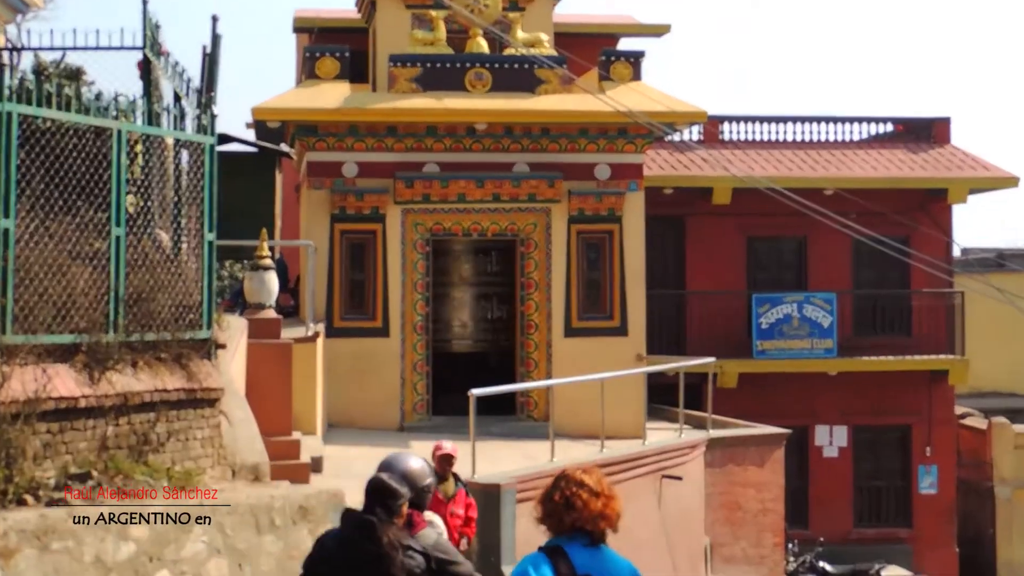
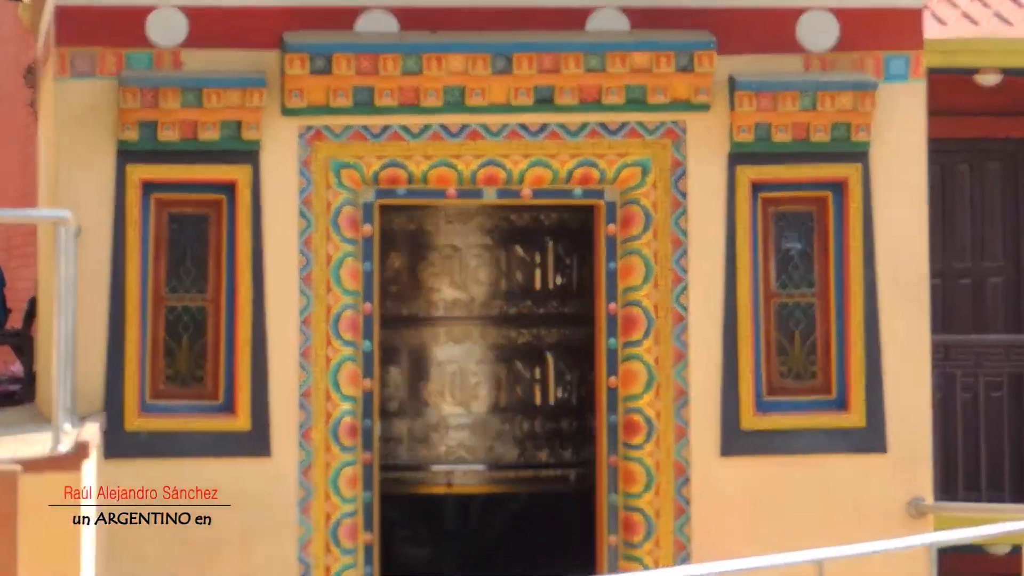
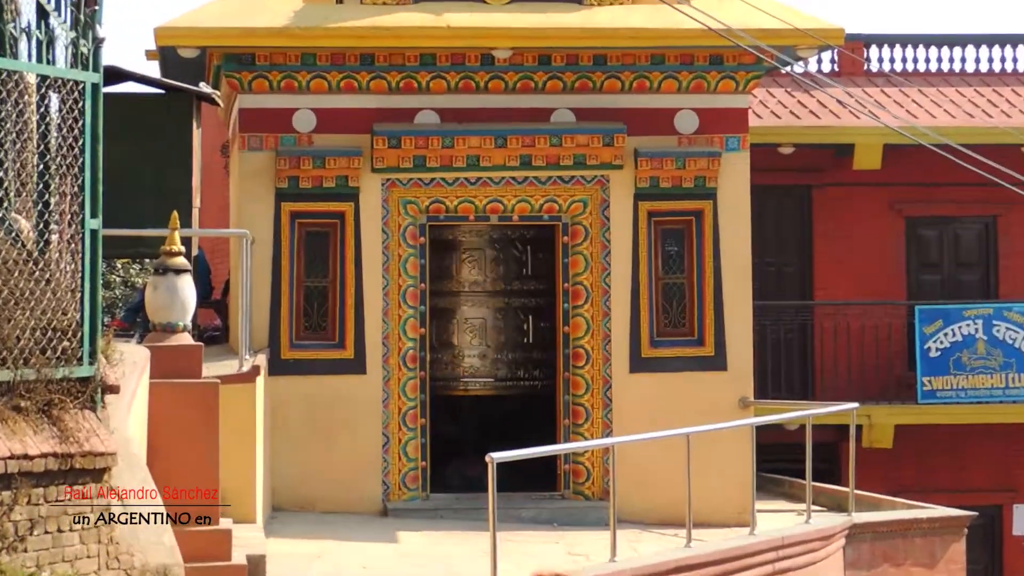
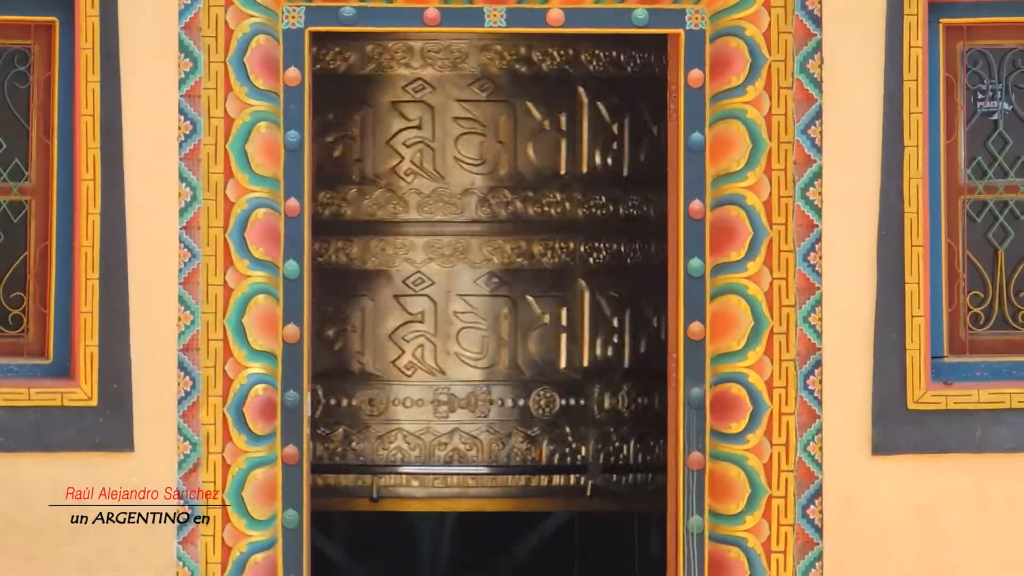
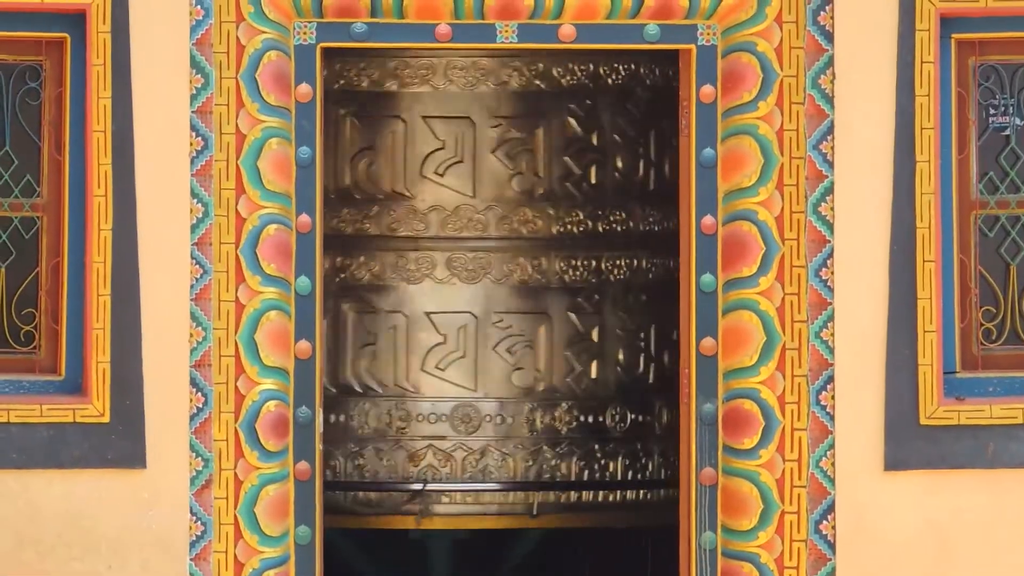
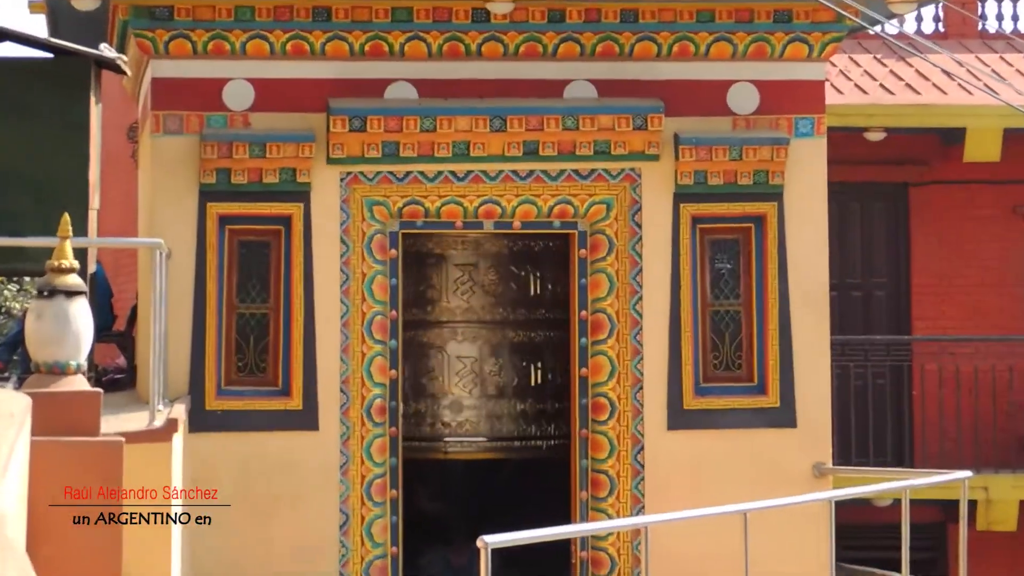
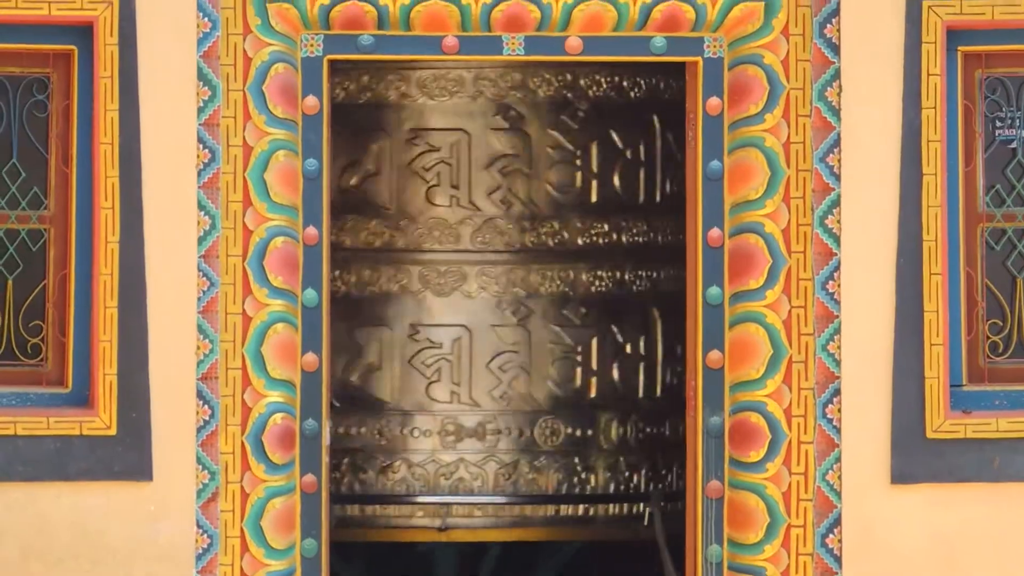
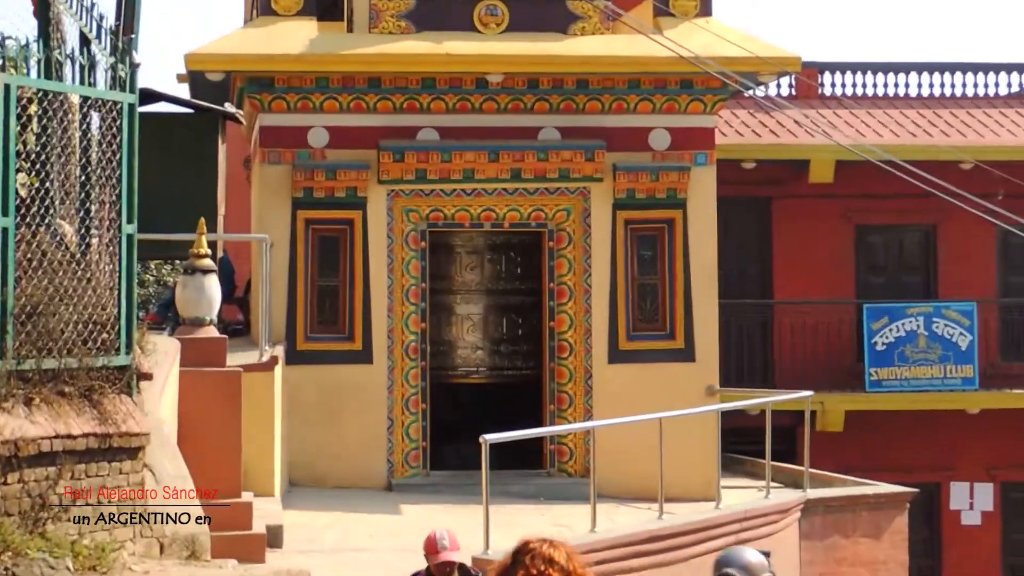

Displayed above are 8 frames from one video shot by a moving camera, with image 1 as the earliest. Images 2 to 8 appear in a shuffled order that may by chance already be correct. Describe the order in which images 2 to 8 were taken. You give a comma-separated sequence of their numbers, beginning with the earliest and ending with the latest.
8, 3, 6, 2, 4, 5, 7
